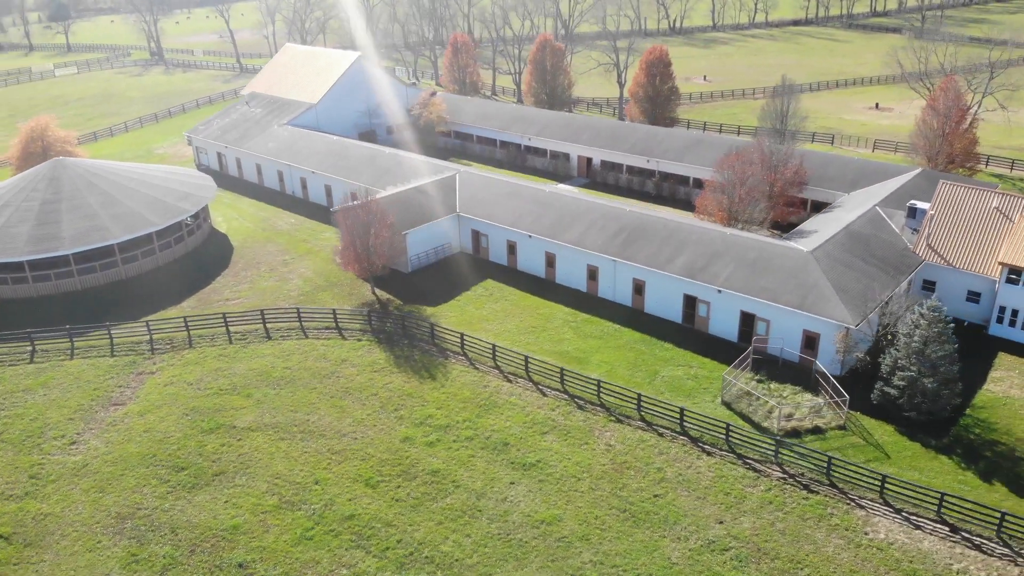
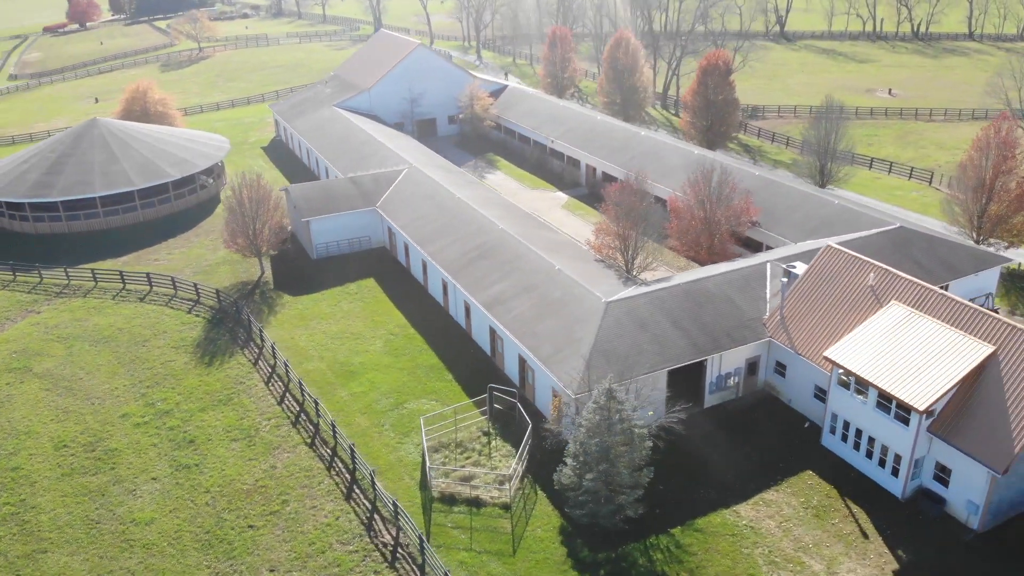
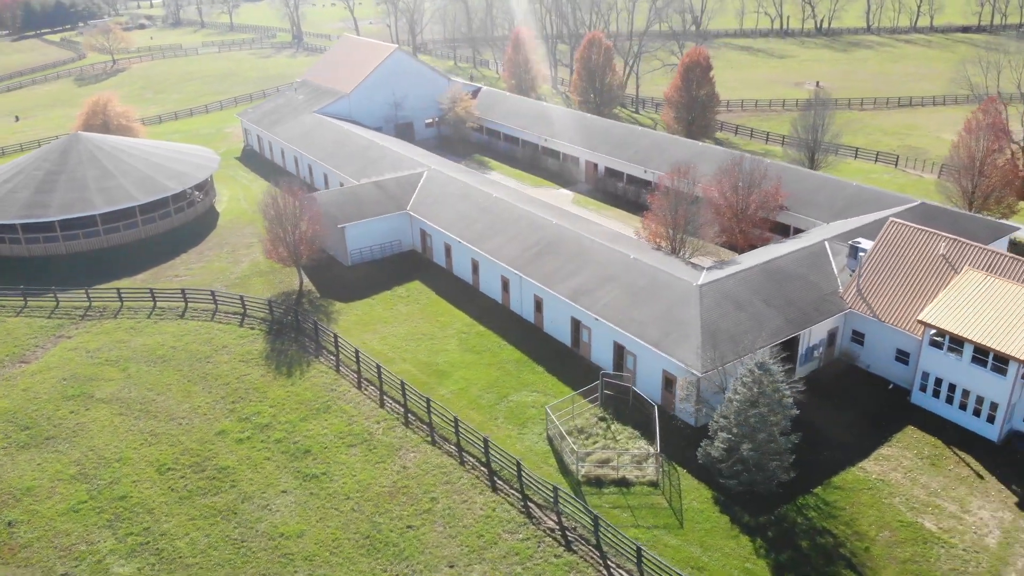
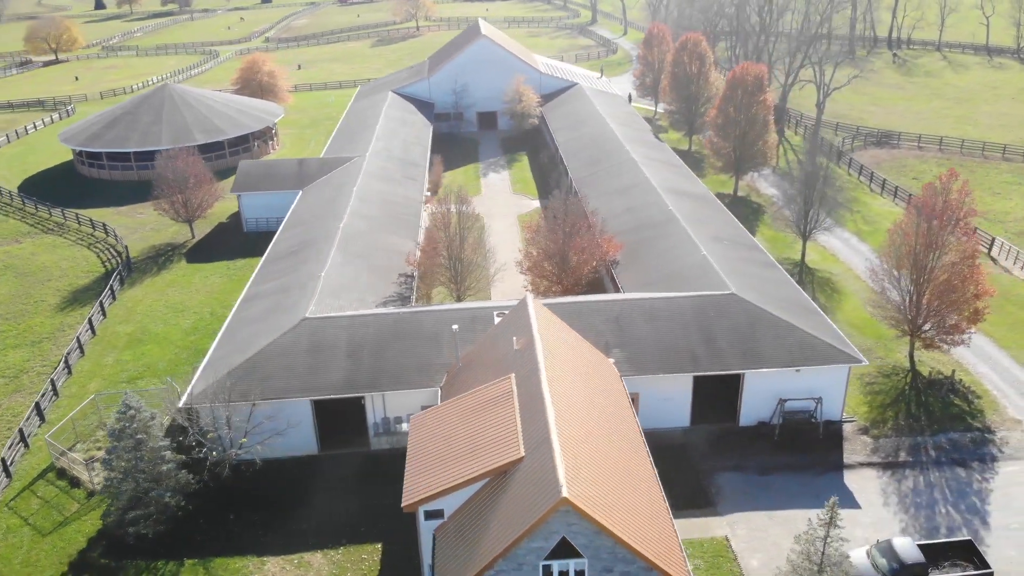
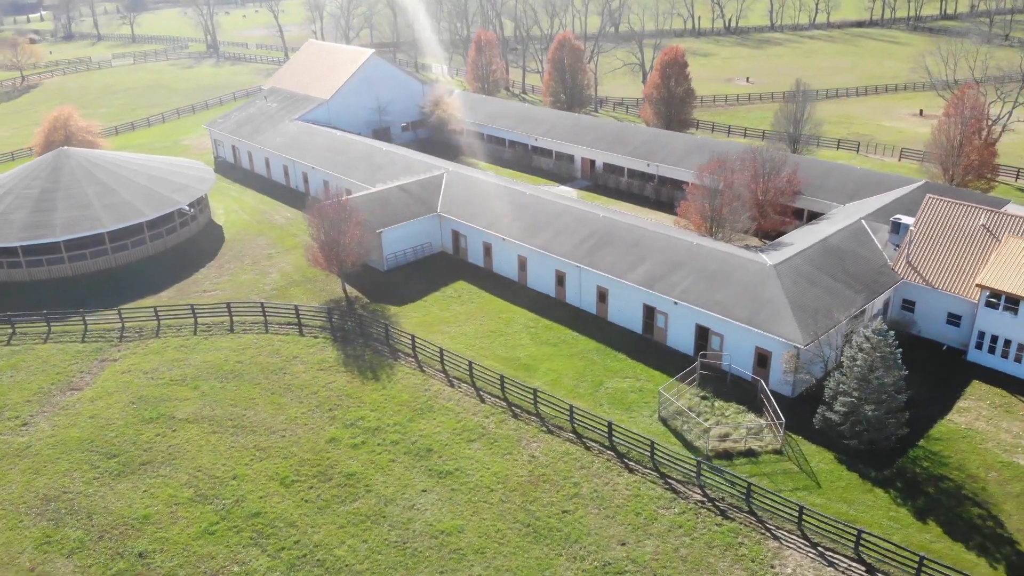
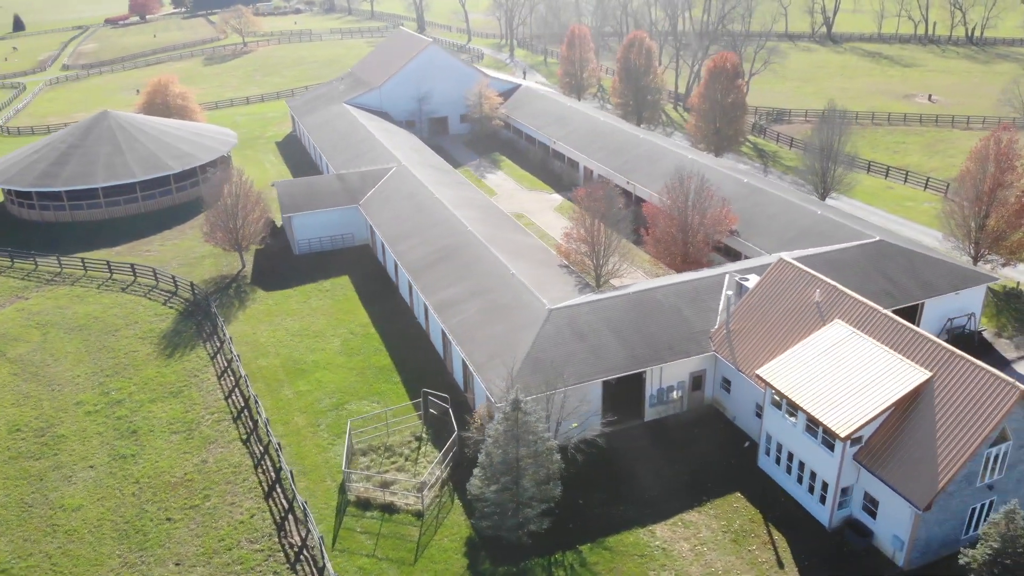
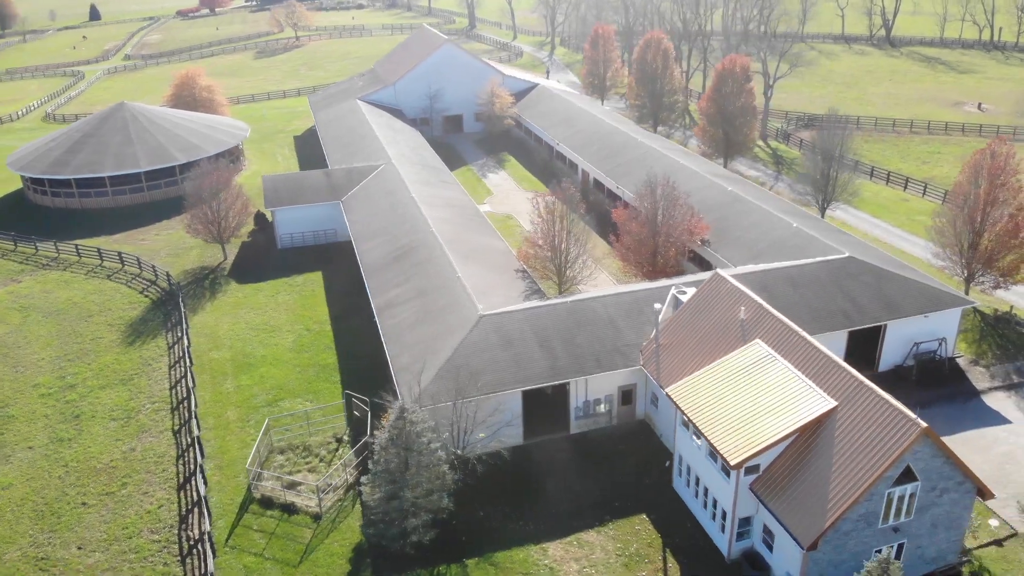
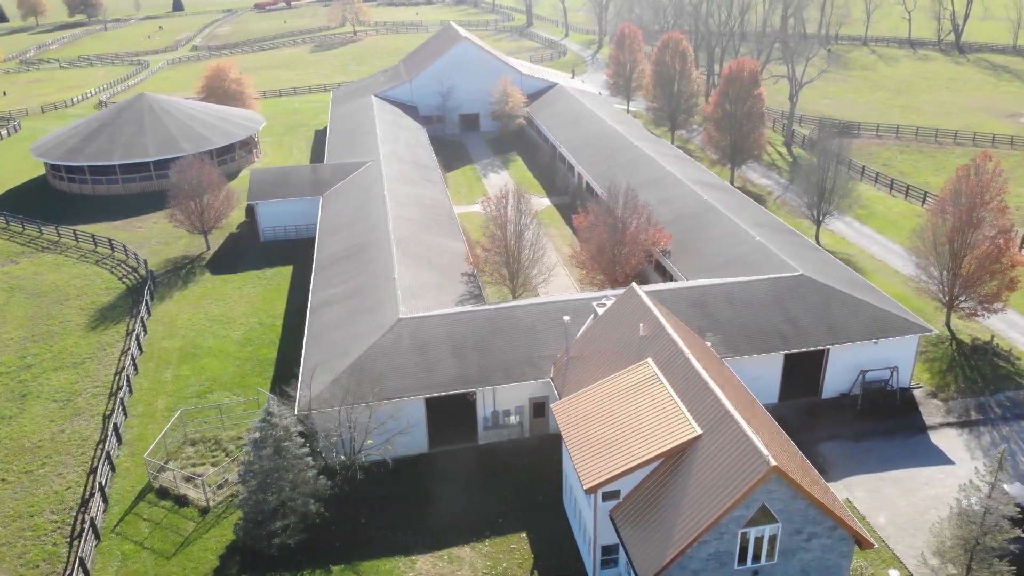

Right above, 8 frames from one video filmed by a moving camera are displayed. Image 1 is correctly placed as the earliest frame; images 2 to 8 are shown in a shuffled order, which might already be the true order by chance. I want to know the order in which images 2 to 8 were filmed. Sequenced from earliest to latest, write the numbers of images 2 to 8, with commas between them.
5, 3, 2, 6, 7, 8, 4
